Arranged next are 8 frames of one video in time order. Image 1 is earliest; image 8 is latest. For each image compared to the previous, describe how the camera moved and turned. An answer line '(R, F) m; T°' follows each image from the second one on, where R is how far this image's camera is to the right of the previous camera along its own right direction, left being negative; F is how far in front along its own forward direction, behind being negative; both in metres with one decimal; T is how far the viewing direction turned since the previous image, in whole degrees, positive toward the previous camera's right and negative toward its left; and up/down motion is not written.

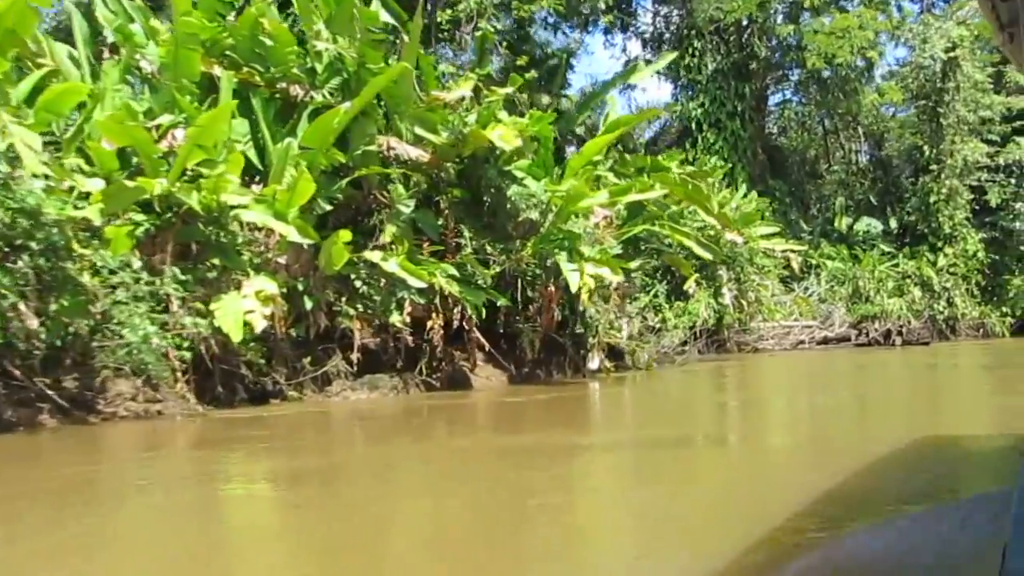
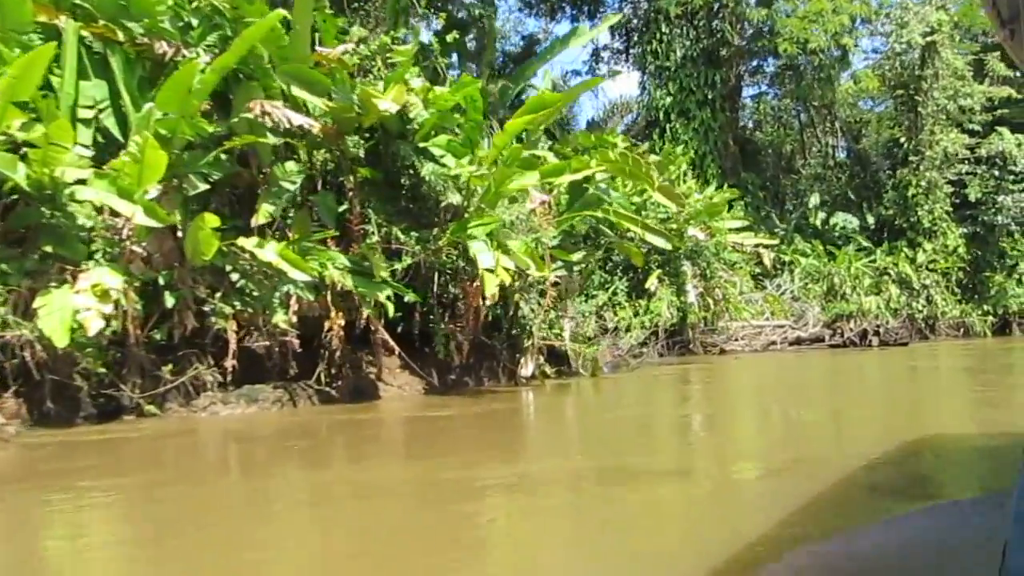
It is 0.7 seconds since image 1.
(+0.3, +0.8) m; +1°
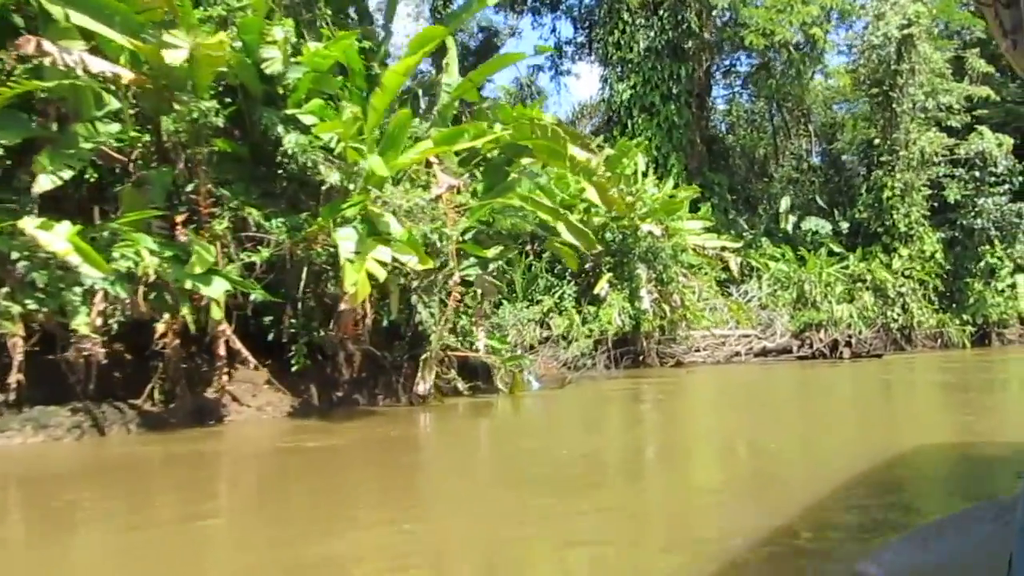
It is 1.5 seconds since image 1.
(+0.4, +1.0) m; +1°
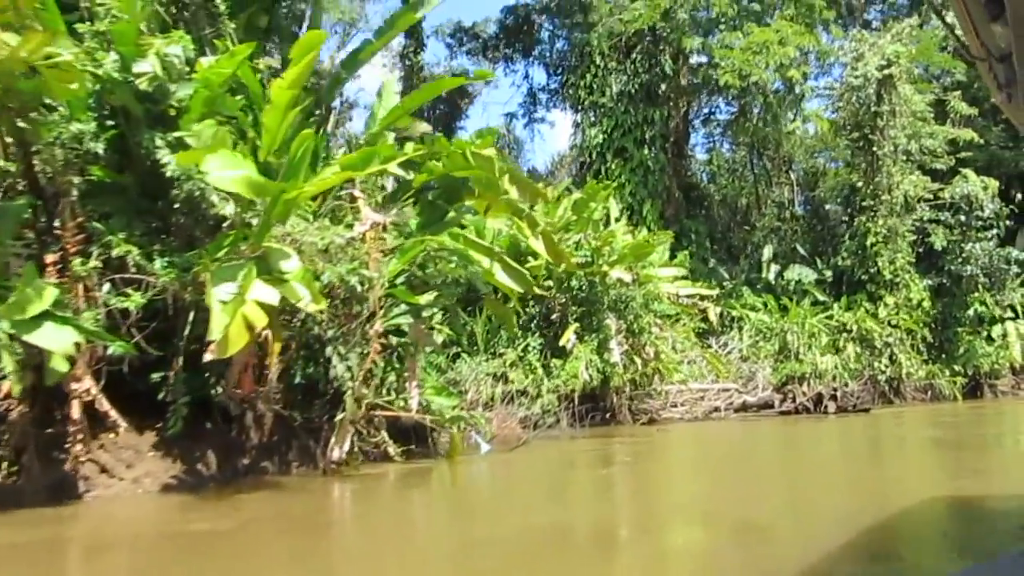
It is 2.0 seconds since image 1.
(+0.2, +0.6) m; +1°
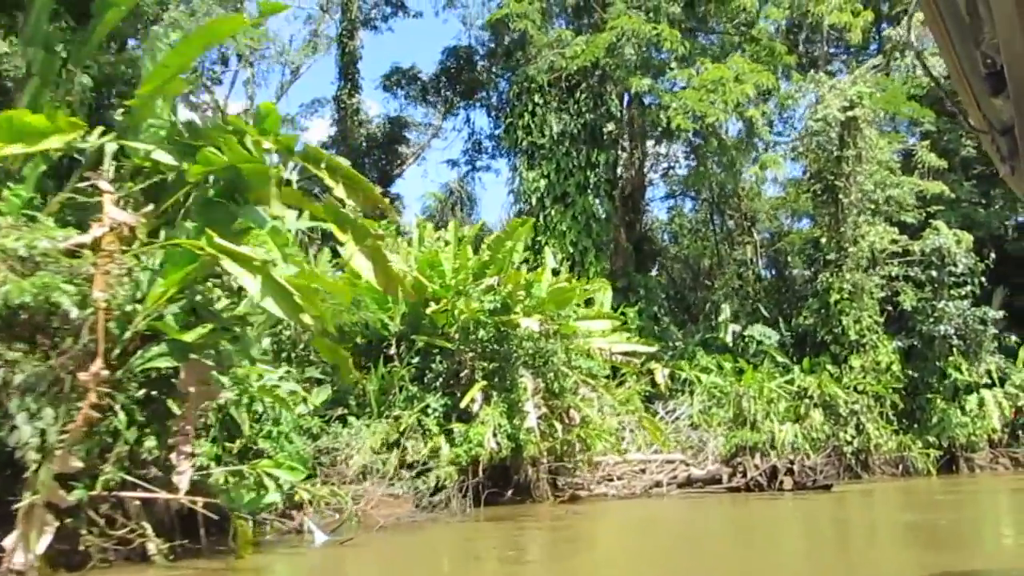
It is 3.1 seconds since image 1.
(+0.5, +1.3) m; +1°
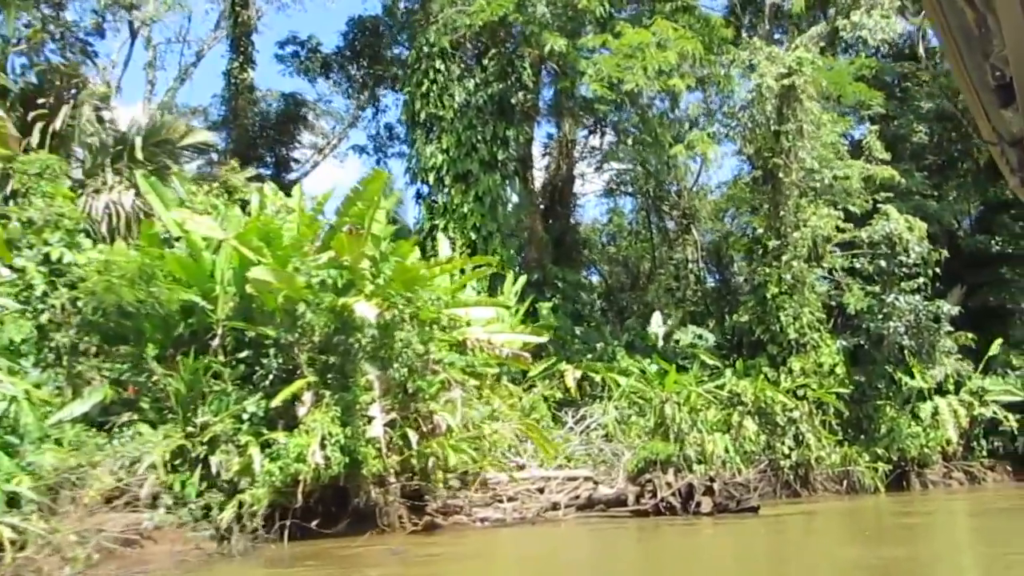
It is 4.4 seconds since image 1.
(+0.6, +1.5) m; +2°
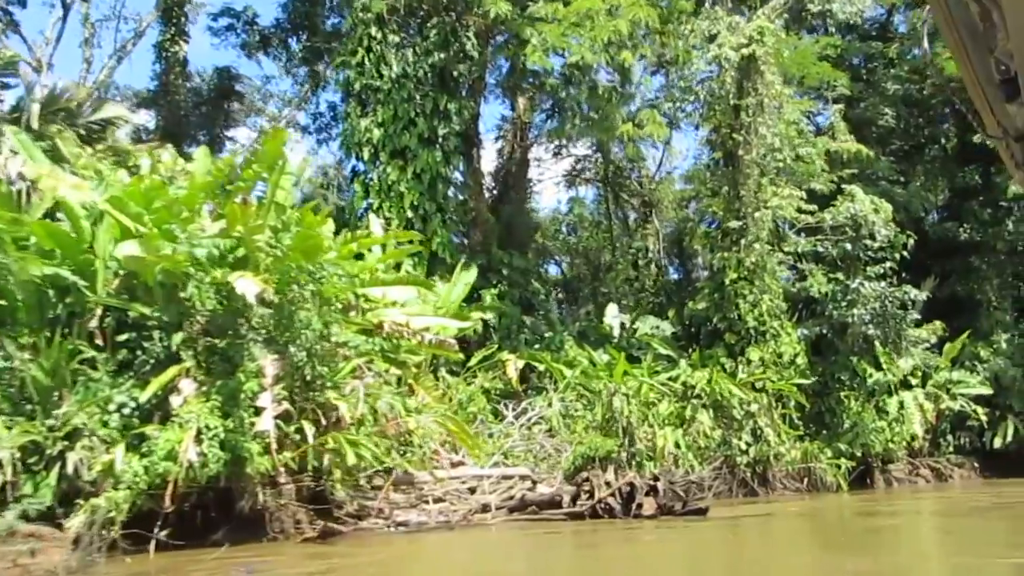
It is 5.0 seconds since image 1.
(+0.3, +0.7) m; +2°
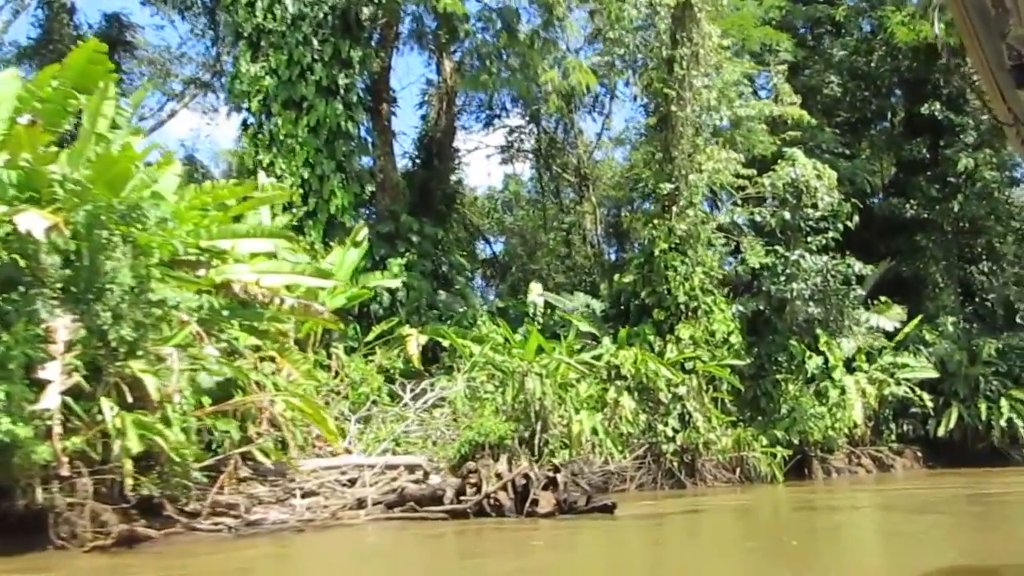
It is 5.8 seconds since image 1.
(+0.4, +1.0) m; +3°
